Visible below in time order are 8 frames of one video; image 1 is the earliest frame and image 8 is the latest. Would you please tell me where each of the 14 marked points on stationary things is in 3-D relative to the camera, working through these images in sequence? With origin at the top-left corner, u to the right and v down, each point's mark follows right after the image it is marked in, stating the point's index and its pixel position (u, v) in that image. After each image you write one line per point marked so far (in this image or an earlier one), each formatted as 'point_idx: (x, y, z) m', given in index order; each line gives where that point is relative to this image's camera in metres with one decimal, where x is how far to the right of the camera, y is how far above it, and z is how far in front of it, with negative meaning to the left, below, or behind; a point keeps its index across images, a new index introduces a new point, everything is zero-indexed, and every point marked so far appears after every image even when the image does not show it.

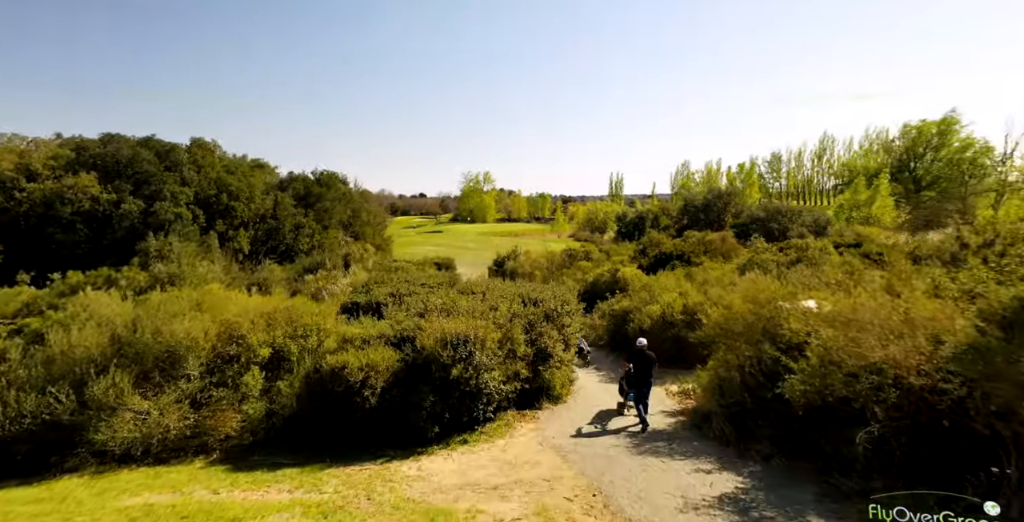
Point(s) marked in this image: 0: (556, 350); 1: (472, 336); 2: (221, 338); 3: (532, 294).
0: (+0.9, -1.8, +10.7) m
1: (-0.7, -1.3, +9.3) m
2: (-4.8, -1.3, +9.0) m
3: (+0.4, -0.8, +12.0) m
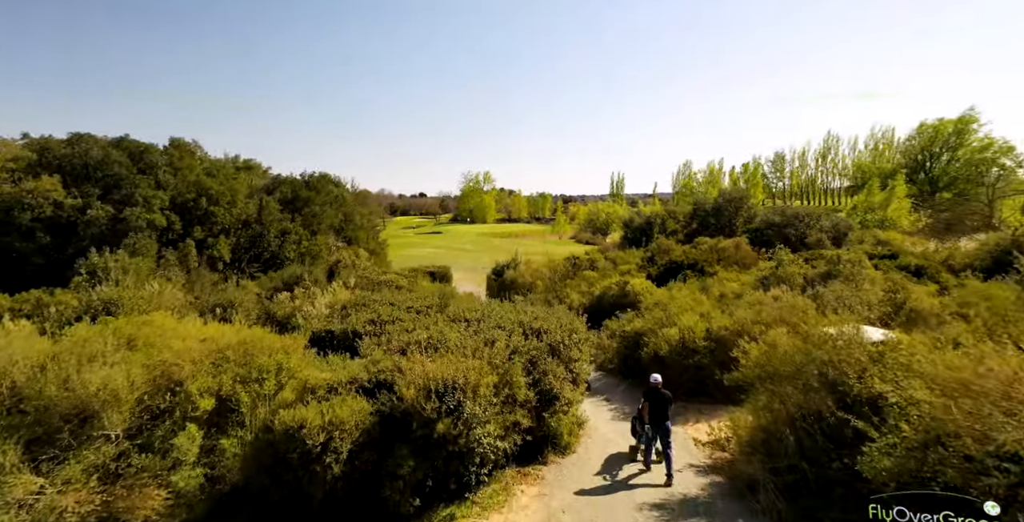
0: (+0.9, -2.2, +9.1) m
1: (-0.7, -1.7, +7.6) m
2: (-4.8, -1.7, +7.3) m
3: (+0.4, -1.2, +10.3) m
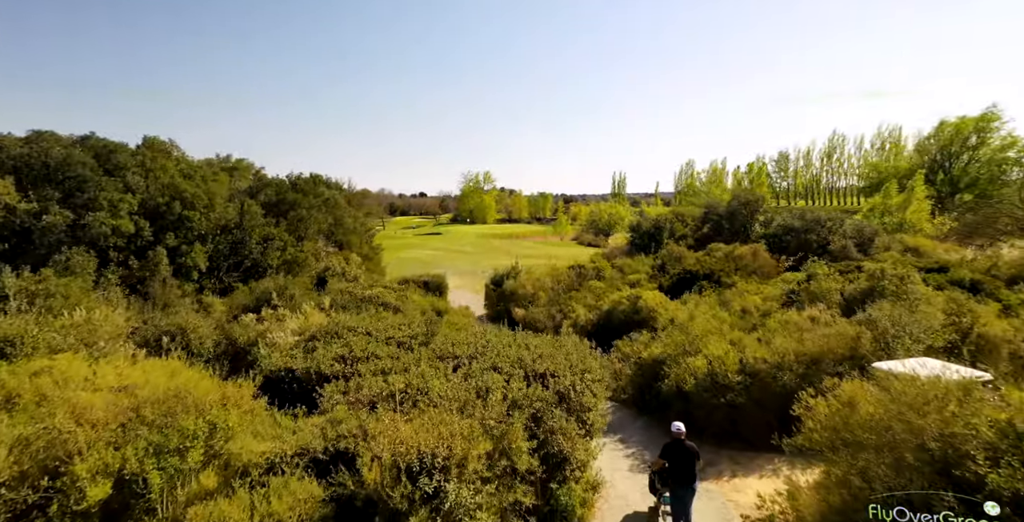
0: (+0.8, -2.5, +7.2) m
1: (-0.7, -2.1, +5.8) m
2: (-4.9, -2.1, +5.4) m
3: (+0.4, -1.6, +8.5) m
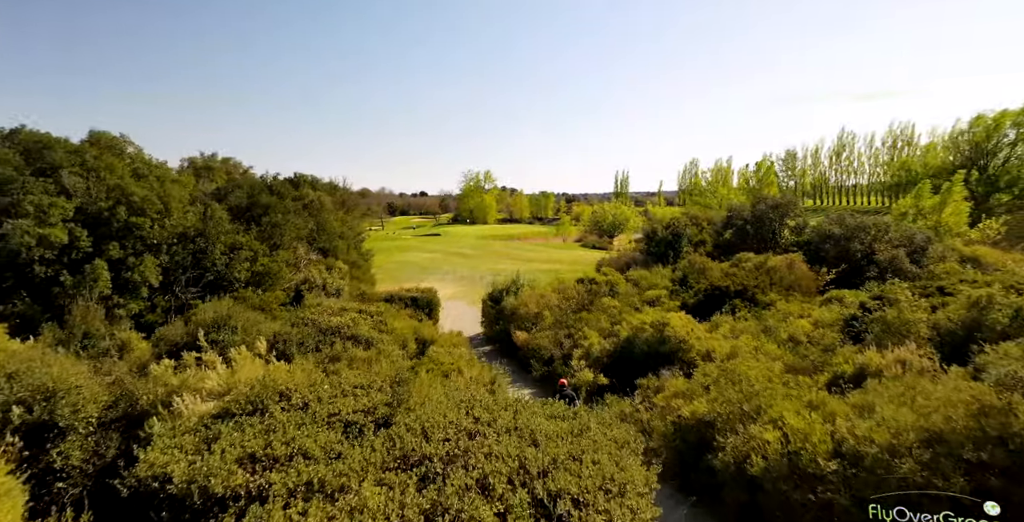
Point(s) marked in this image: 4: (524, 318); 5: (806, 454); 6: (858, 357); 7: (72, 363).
0: (+0.8, -3.1, +4.1) m
1: (-0.7, -2.6, +2.7) m
2: (-4.9, -2.6, +2.4) m
3: (+0.4, -2.1, +5.4) m
4: (+0.4, -2.0, +19.6) m
5: (+4.1, -2.7, +7.5) m
6: (+7.0, -1.9, +10.9) m
7: (-8.1, -1.8, +10.0) m
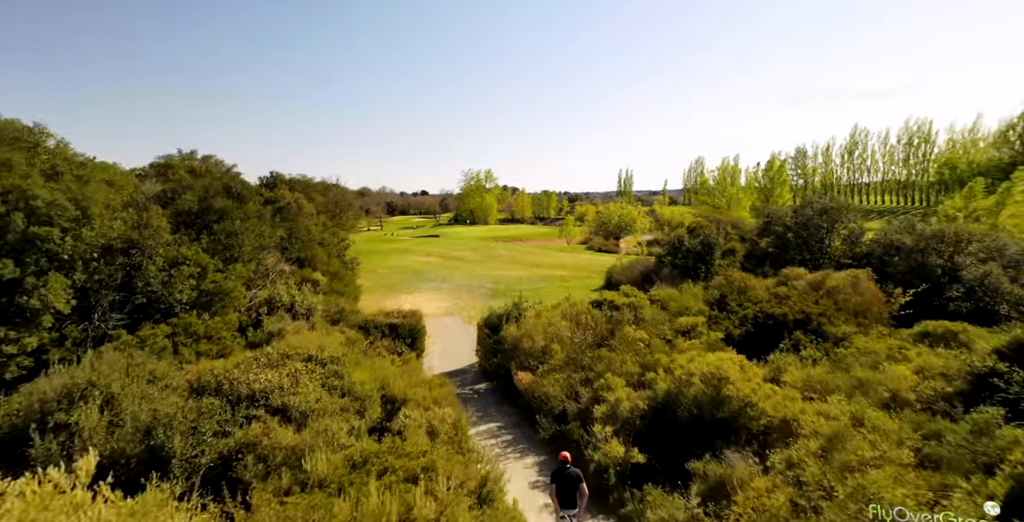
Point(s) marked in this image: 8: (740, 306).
0: (+0.8, -3.7, +0.2) m
1: (-0.8, -3.2, -1.2) m
2: (-4.9, -3.2, -1.5) m
3: (+0.4, -2.7, +1.5) m
4: (+0.4, -2.6, +15.6) m
5: (+4.1, -3.3, +3.6) m
6: (+7.0, -2.5, +7.0) m
7: (-8.1, -2.4, +6.1) m
8: (+7.2, -1.3, +17.2) m
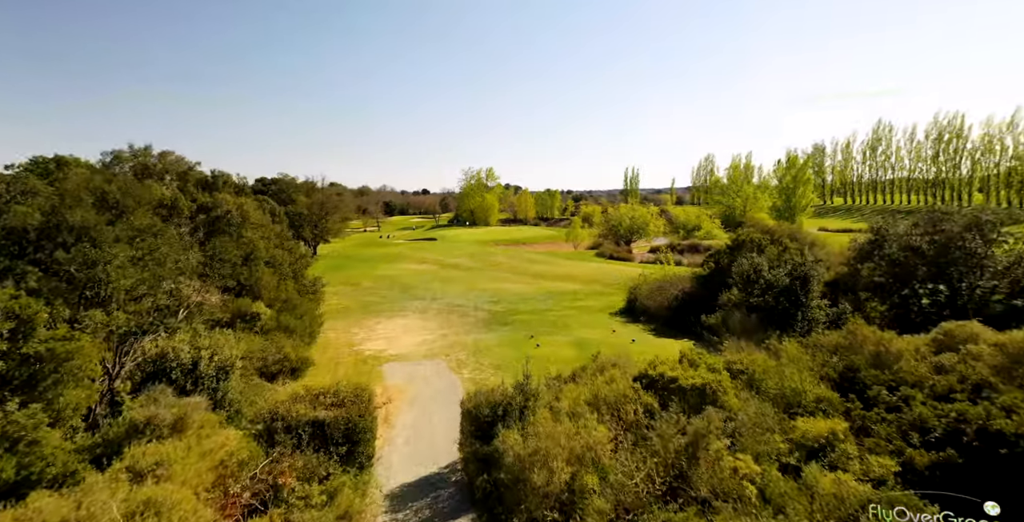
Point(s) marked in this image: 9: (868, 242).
0: (+0.8, -4.8, -6.8) m
1: (-0.8, -4.4, -8.2) m
2: (-5.0, -4.4, -8.5) m
3: (+0.3, -3.8, -5.5) m
4: (+0.5, -3.7, +8.6) m
5: (+4.0, -4.4, -3.5) m
6: (+7.0, -3.6, -0.1) m
7: (-8.1, -3.6, -0.9) m
8: (+7.2, -2.4, +10.1) m
9: (+11.7, +0.8, +18.1) m
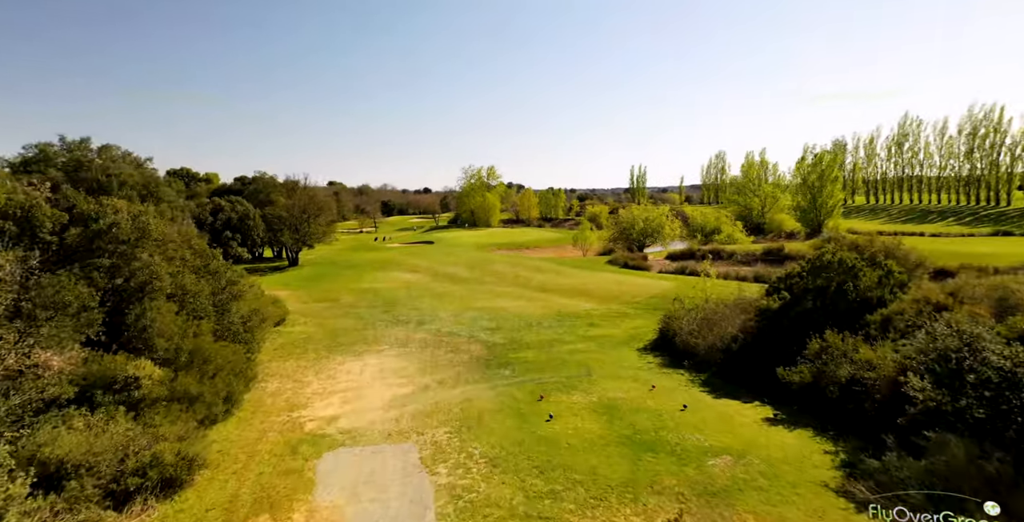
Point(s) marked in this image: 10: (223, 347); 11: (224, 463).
0: (+0.7, -6.0, -14.1) m
1: (-0.9, -5.5, -15.5) m
2: (-5.1, -5.5, -15.8) m
3: (+0.2, -5.0, -12.9) m
4: (+0.4, -4.8, +1.3) m
5: (+4.0, -5.6, -10.8) m
6: (+6.9, -4.8, -7.4) m
7: (-8.2, -4.7, -8.2) m
8: (+7.2, -3.5, +2.8) m
9: (+11.7, -0.3, +10.7) m
10: (-9.9, -2.8, +18.5) m
11: (-7.6, -5.3, +14.2) m
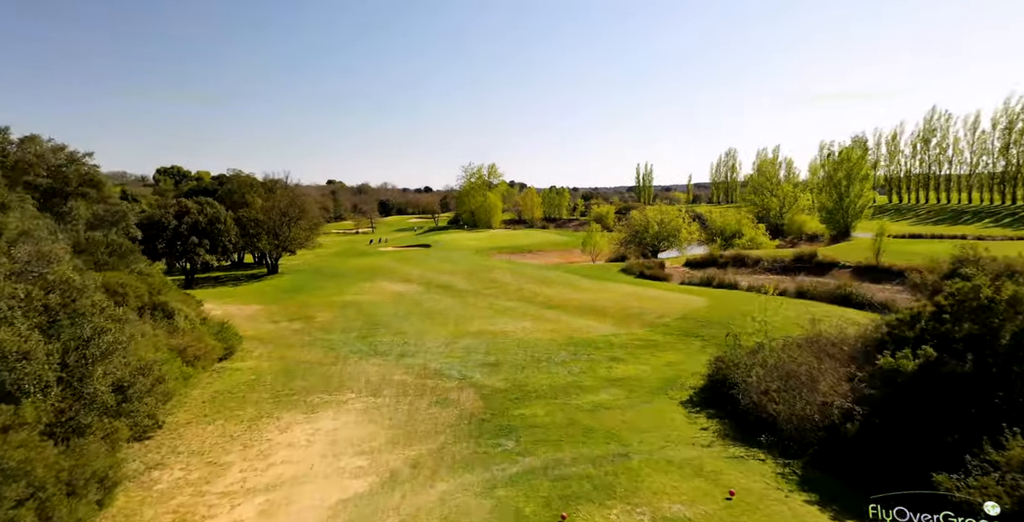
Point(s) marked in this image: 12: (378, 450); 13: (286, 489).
0: (+0.7, -7.0, -20.9) m
1: (-0.9, -6.6, -22.3) m
2: (-5.1, -6.6, -22.6) m
3: (+0.2, -6.0, -19.7) m
4: (+0.5, -5.8, -5.5) m
5: (+4.0, -6.6, -17.6) m
6: (+6.9, -5.8, -14.2) m
7: (-8.2, -5.7, -14.9) m
8: (+7.3, -4.5, -4.1) m
9: (+11.8, -1.2, +3.9) m
10: (-9.8, -3.8, +11.7) m
11: (-7.5, -6.3, +7.4) m
12: (-4.3, -5.9, +17.2) m
13: (-6.2, -6.1, +15.0) m
